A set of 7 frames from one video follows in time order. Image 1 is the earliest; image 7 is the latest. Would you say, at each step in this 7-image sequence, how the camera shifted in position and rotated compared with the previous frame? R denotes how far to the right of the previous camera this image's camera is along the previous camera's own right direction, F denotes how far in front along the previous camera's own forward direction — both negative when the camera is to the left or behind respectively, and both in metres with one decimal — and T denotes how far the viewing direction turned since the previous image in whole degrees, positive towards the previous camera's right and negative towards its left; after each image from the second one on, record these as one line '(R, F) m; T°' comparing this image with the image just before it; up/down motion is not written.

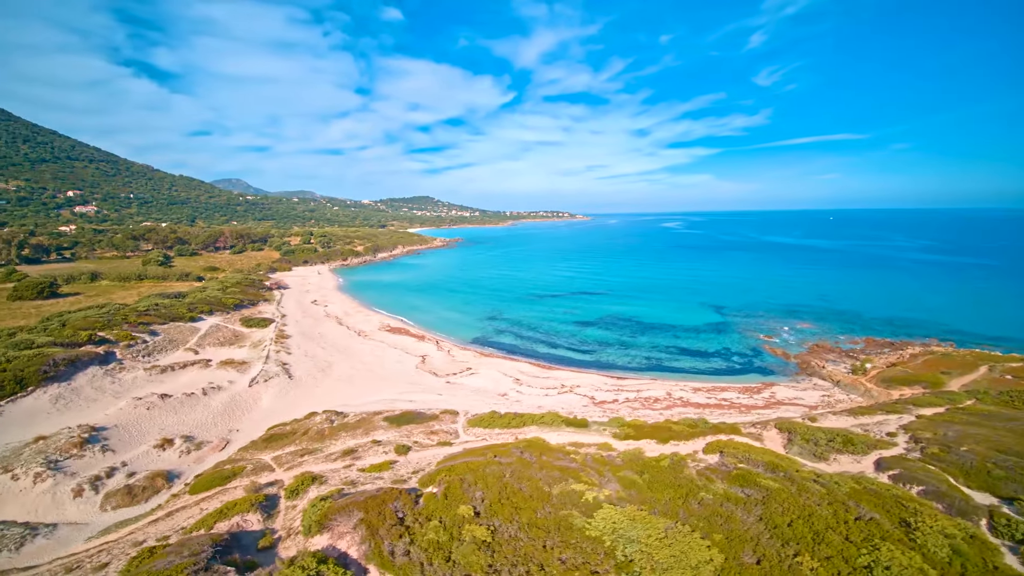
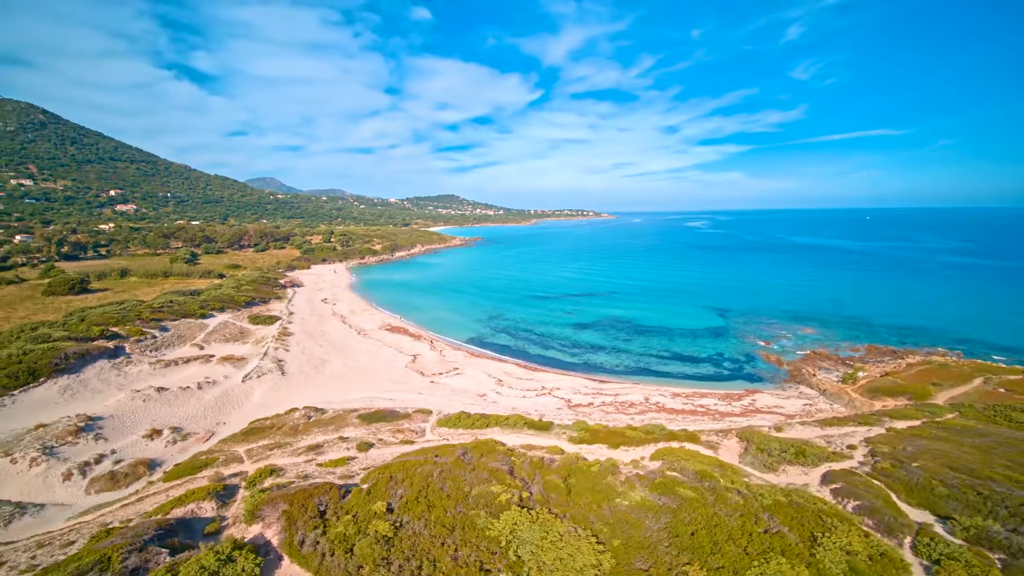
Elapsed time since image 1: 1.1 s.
(+3.1, -0.6) m; -3°
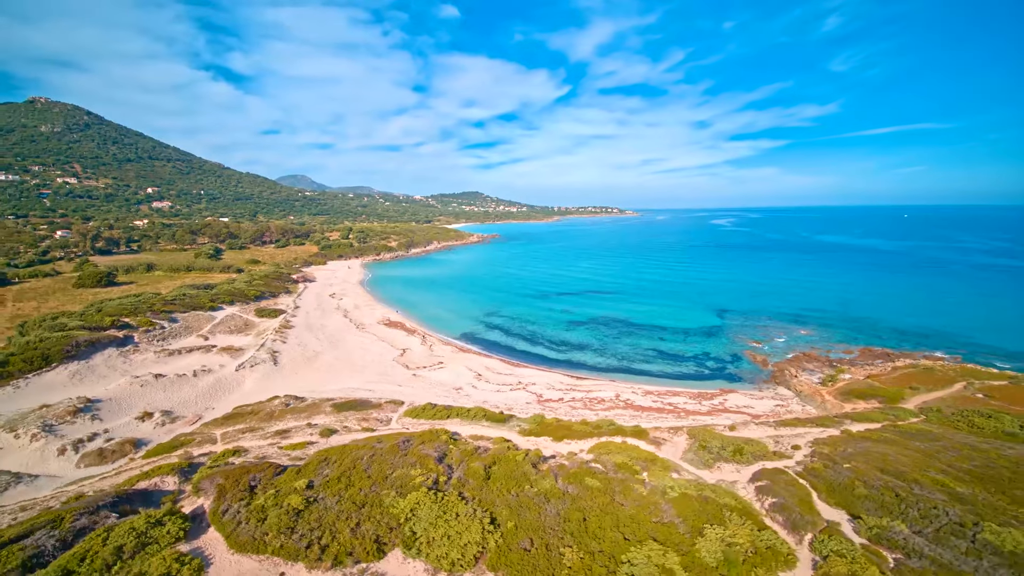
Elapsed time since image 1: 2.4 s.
(+3.4, -0.8) m; -3°
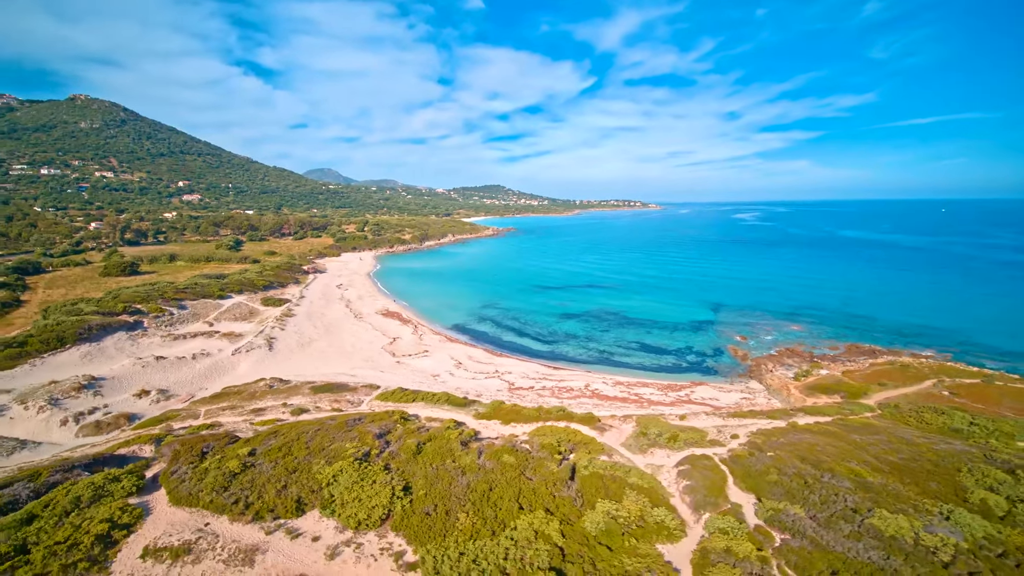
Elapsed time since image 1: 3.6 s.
(+3.4, -1.1) m; -3°
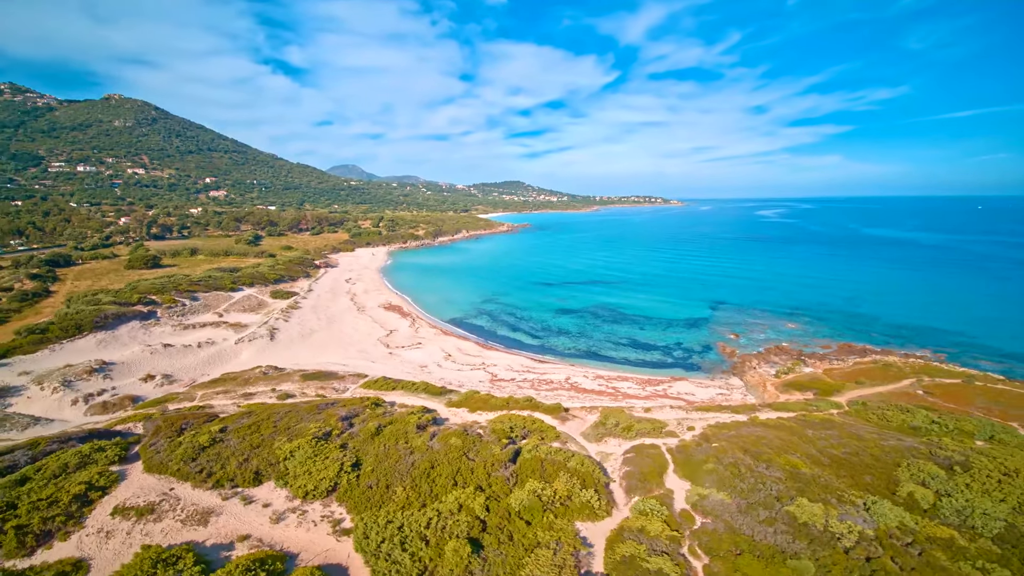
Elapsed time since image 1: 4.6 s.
(+2.7, -1.0) m; -3°
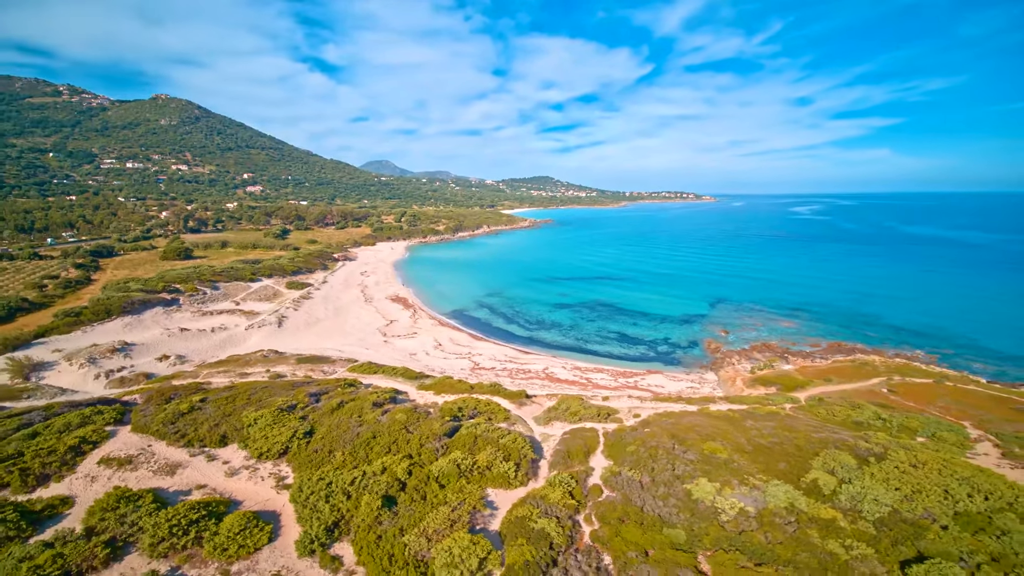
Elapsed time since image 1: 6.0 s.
(+3.7, -1.6) m; -4°
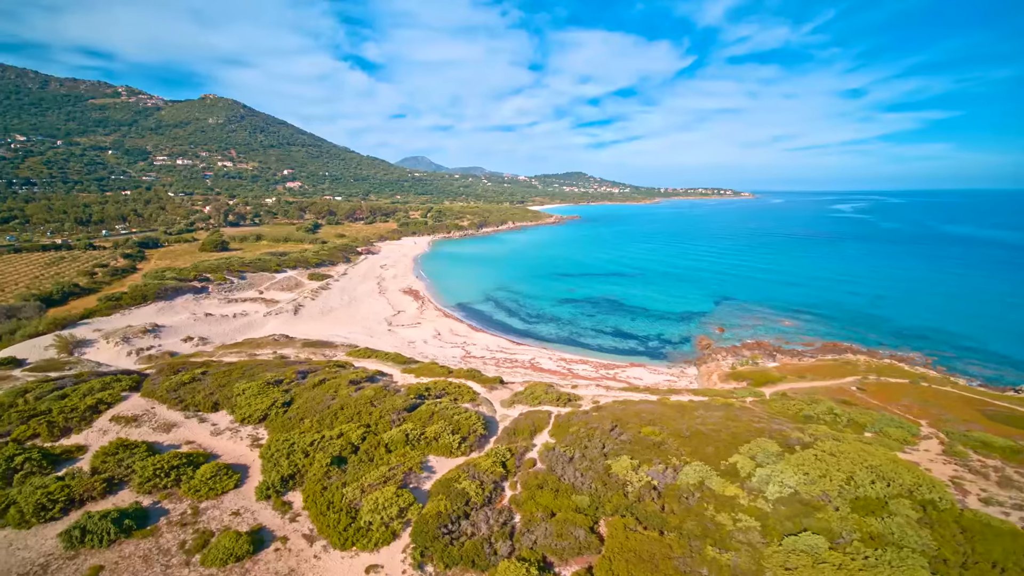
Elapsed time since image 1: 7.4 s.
(+3.5, -1.8) m; -4°
